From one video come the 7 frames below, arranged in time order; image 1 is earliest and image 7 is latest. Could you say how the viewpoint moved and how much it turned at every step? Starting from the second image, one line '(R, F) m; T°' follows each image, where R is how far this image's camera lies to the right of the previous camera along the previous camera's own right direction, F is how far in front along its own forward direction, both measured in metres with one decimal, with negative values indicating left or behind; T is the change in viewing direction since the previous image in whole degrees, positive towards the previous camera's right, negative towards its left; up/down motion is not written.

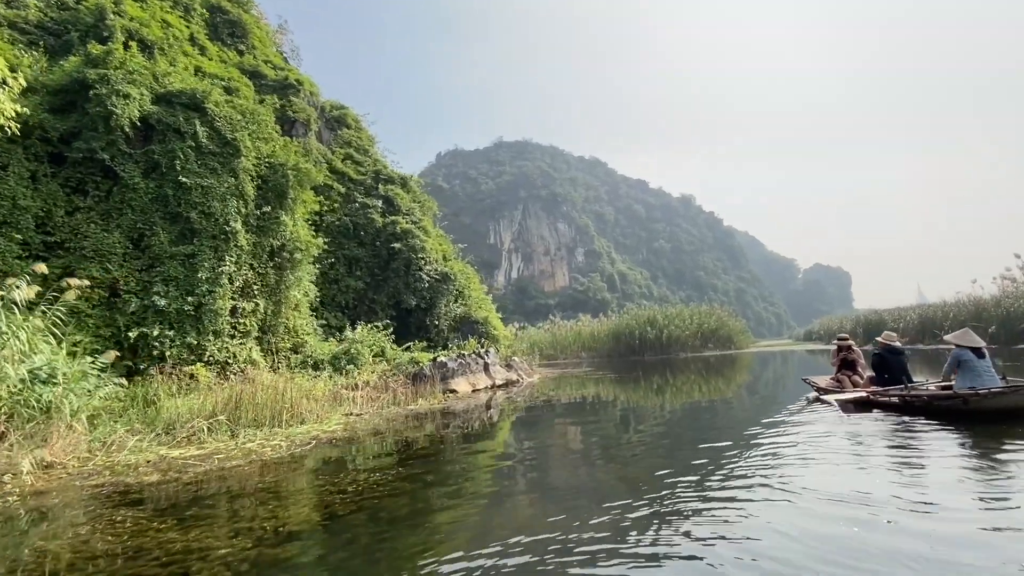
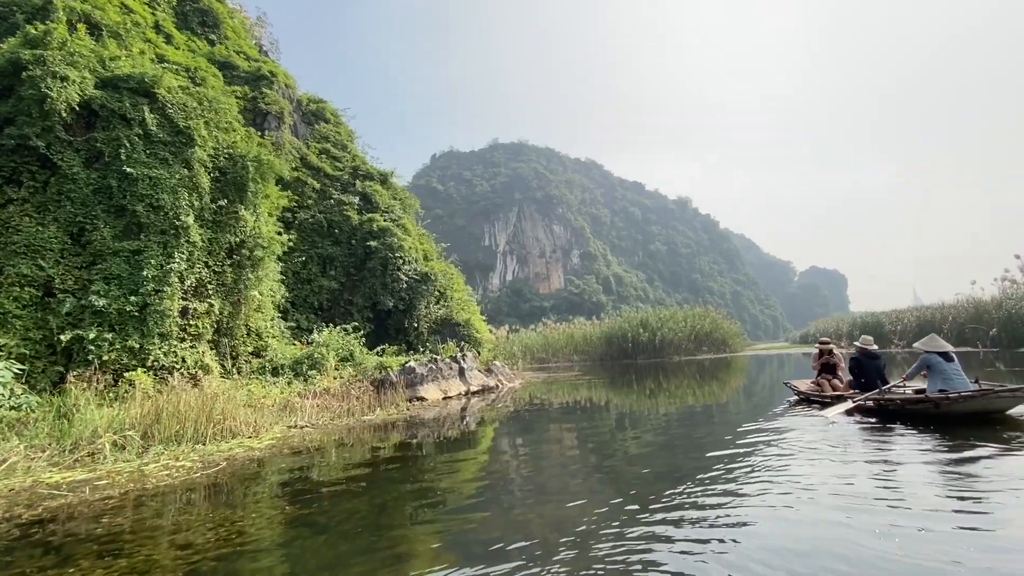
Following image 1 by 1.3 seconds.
(+0.6, +0.8) m; 0°
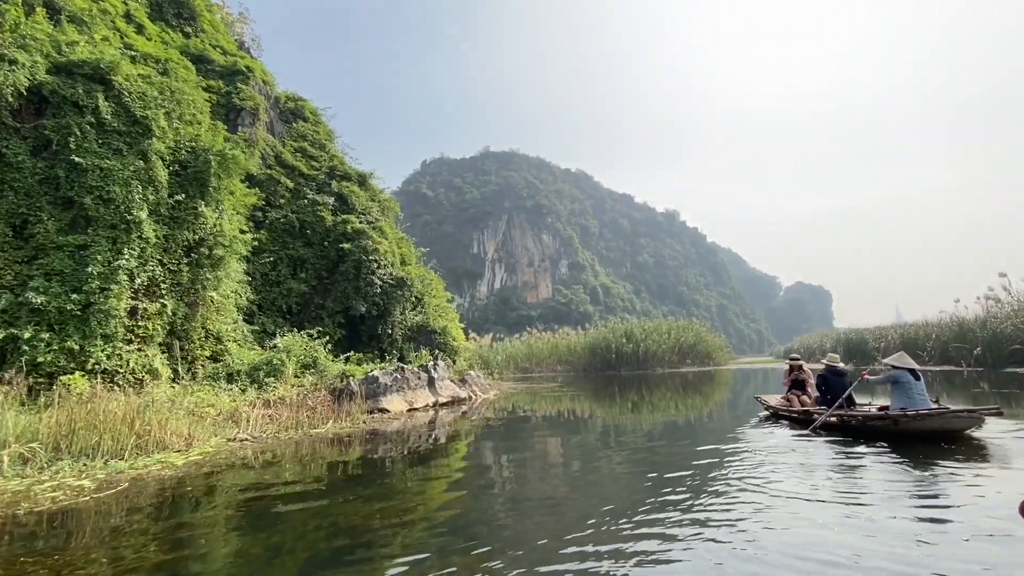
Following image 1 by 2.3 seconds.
(+0.4, +0.5) m; +1°
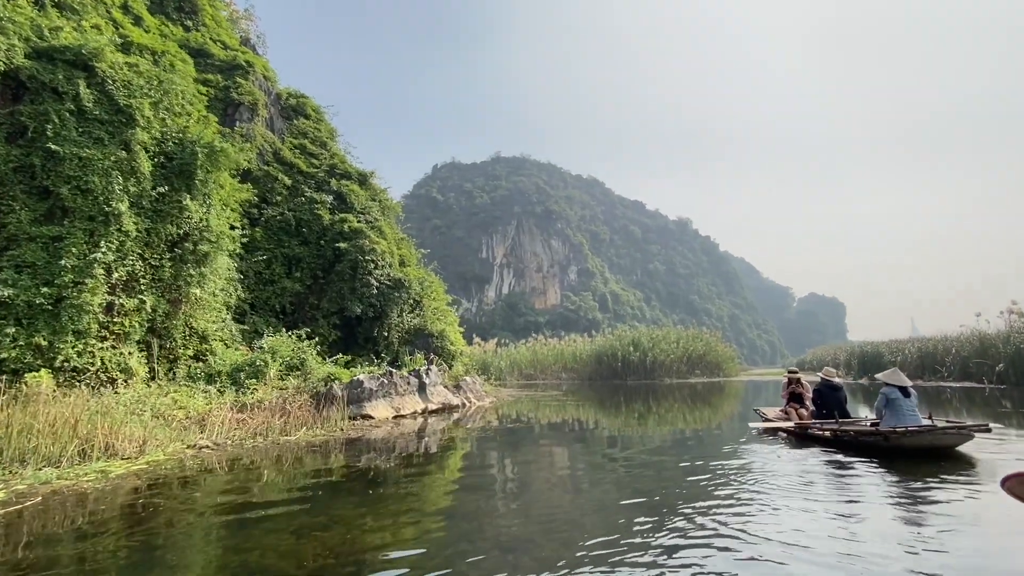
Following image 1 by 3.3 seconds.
(+0.3, +0.6) m; -1°
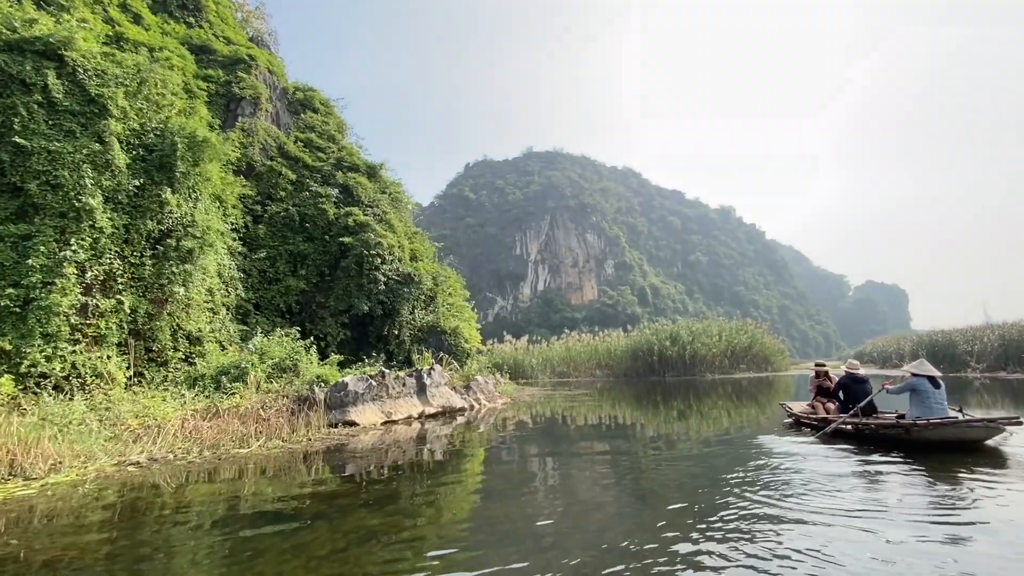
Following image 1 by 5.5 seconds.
(+0.8, +1.3) m; -5°
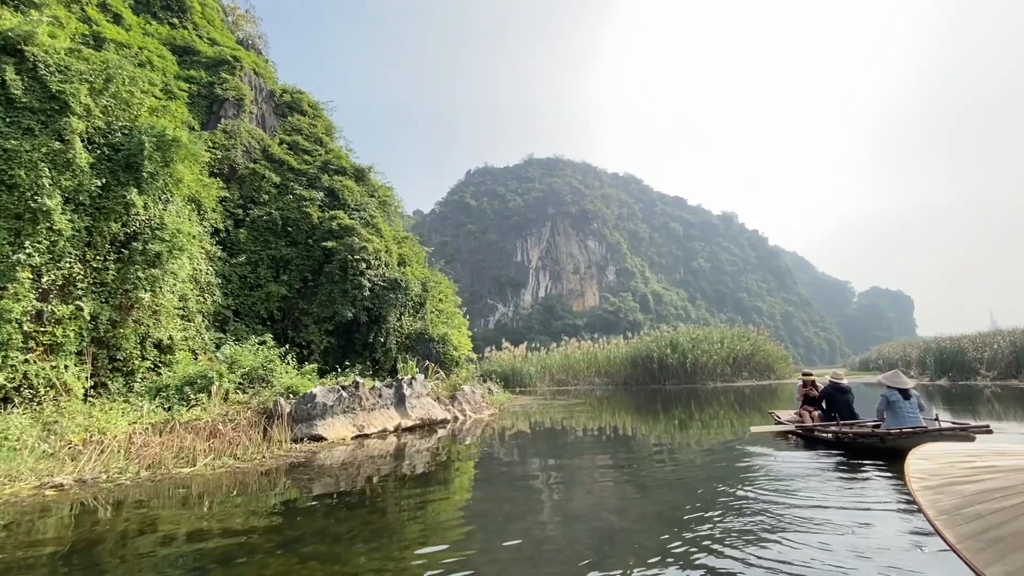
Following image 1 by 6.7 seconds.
(+0.4, +0.6) m; 0°
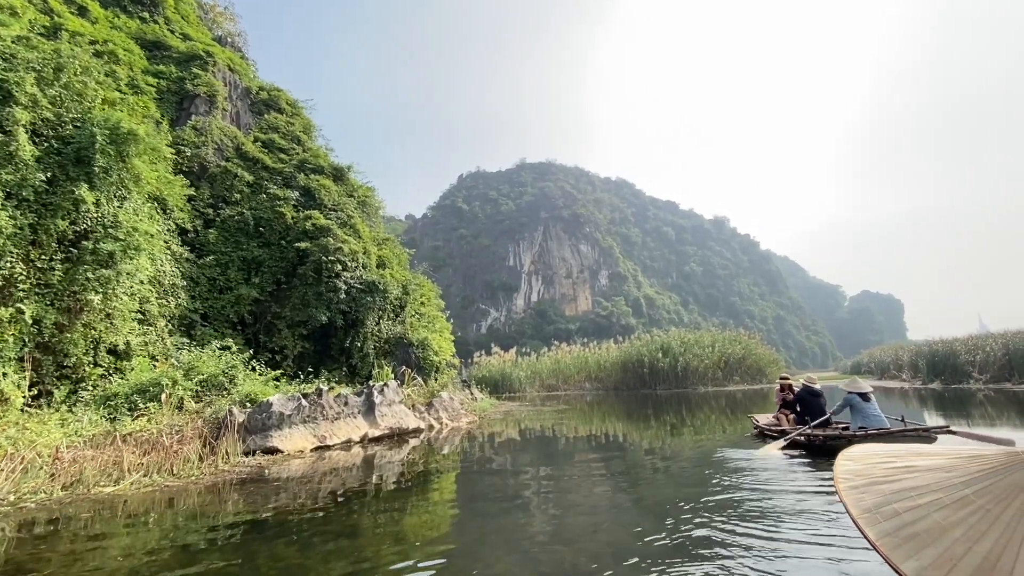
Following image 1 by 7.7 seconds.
(+0.4, +0.5) m; +1°
